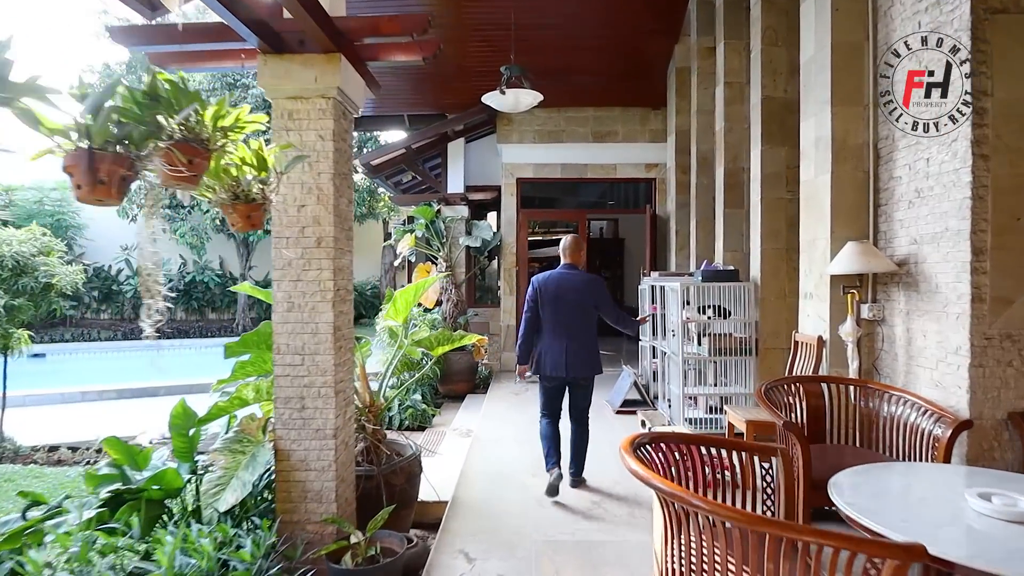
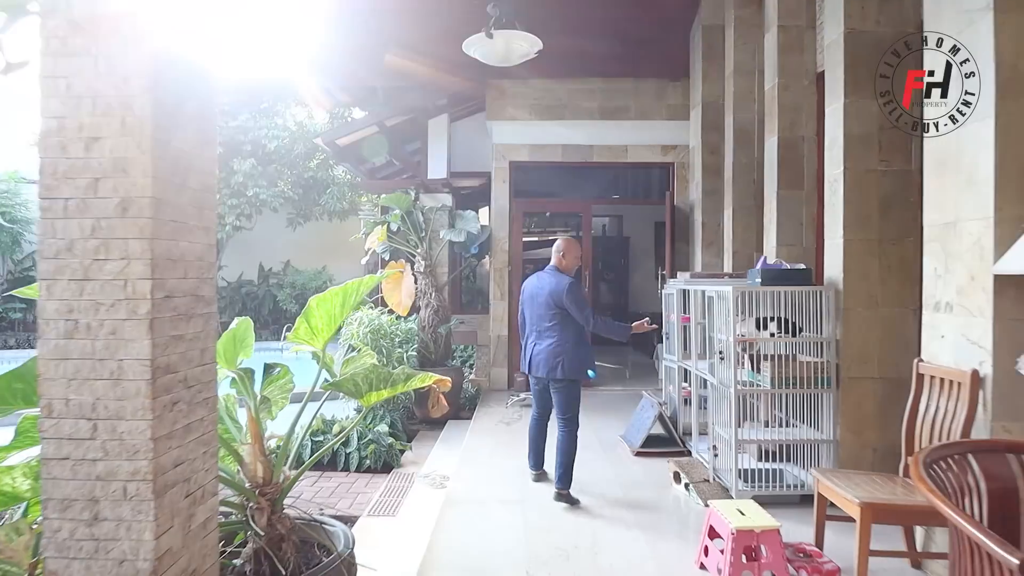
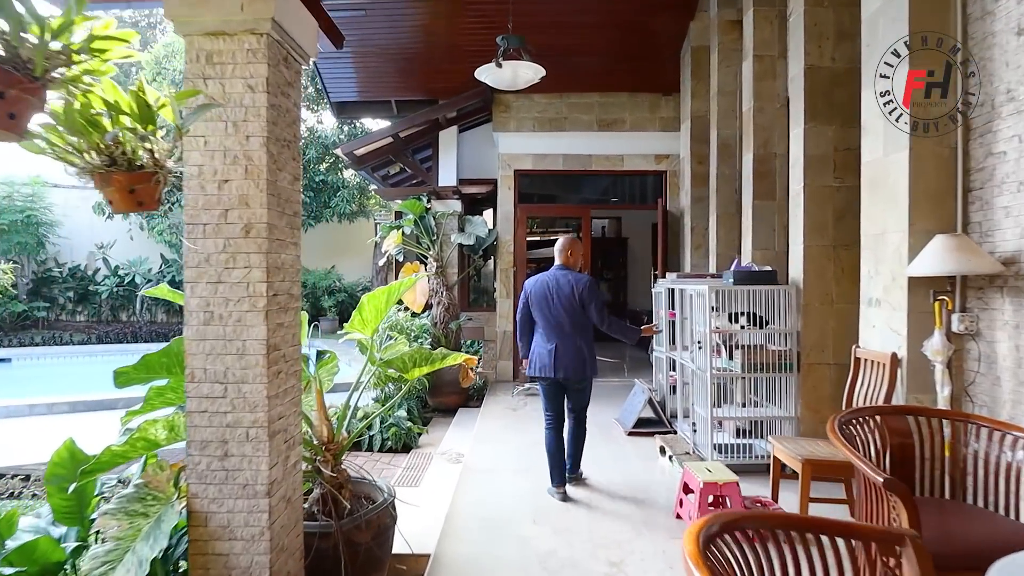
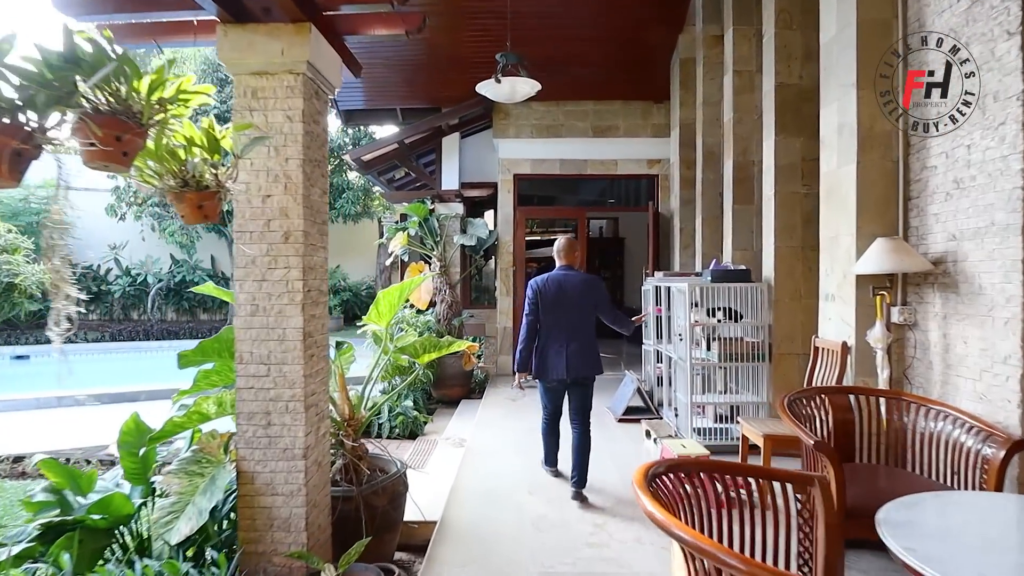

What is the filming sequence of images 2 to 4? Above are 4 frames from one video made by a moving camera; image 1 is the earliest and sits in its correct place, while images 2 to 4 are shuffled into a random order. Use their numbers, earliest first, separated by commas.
4, 3, 2
